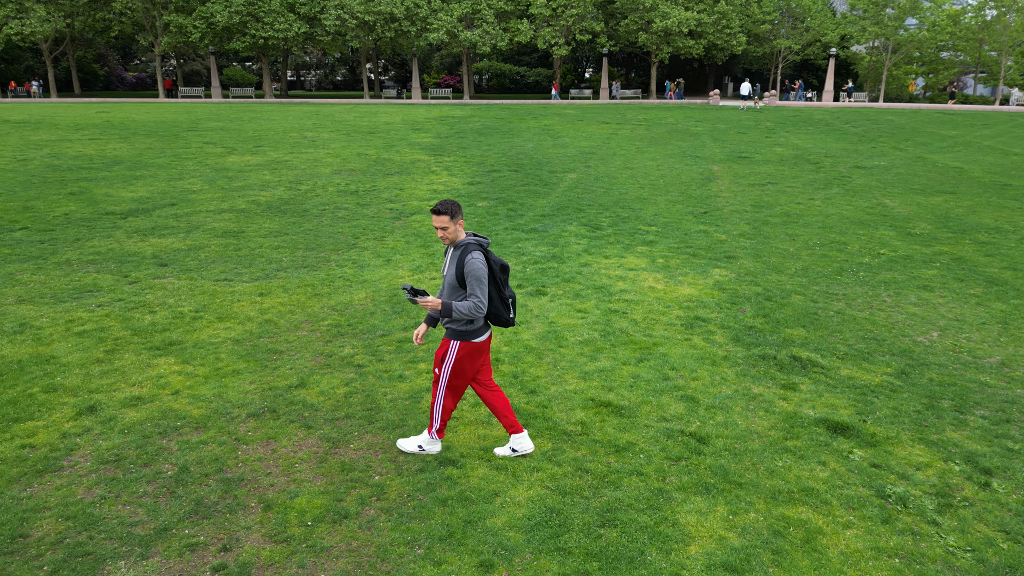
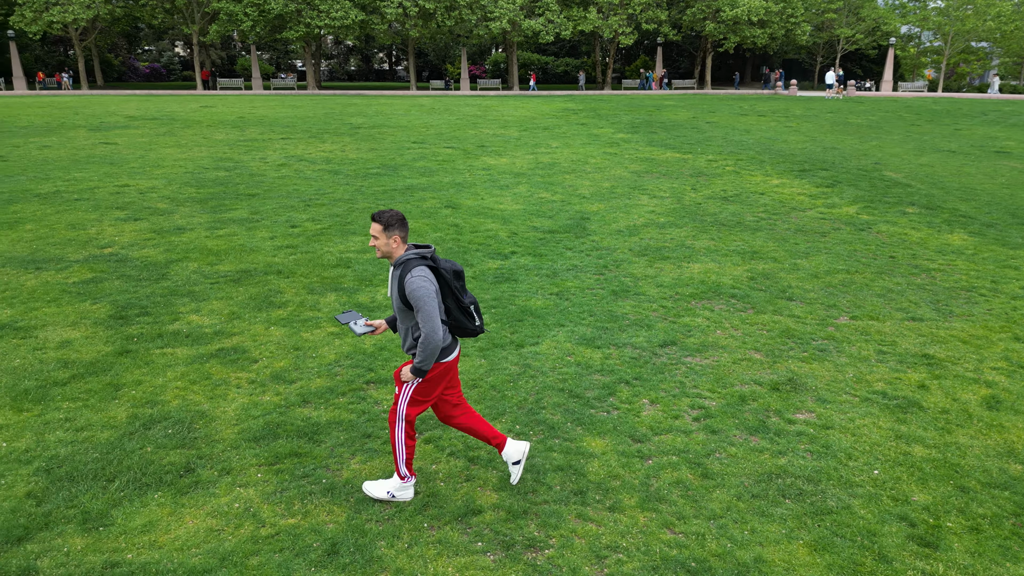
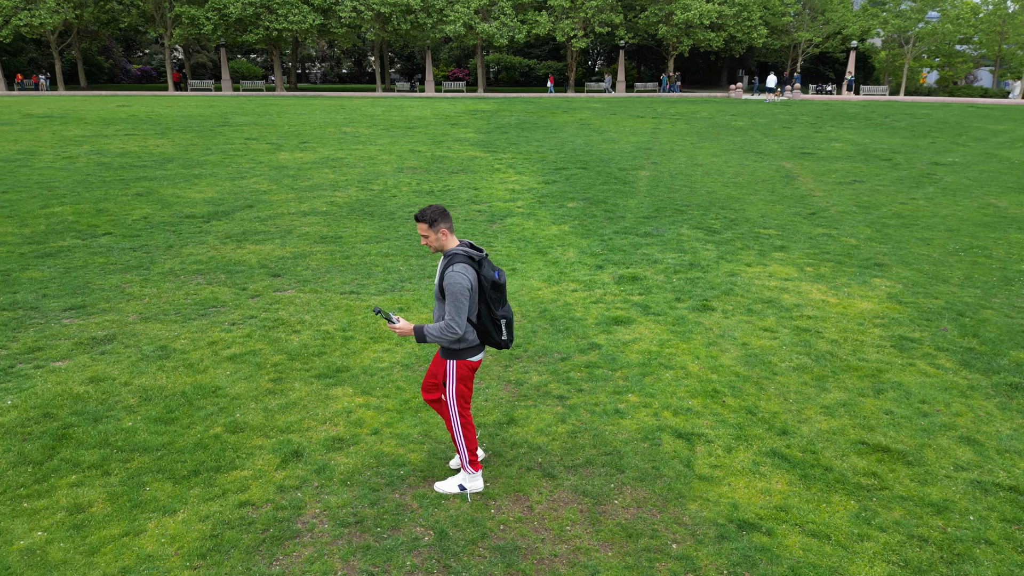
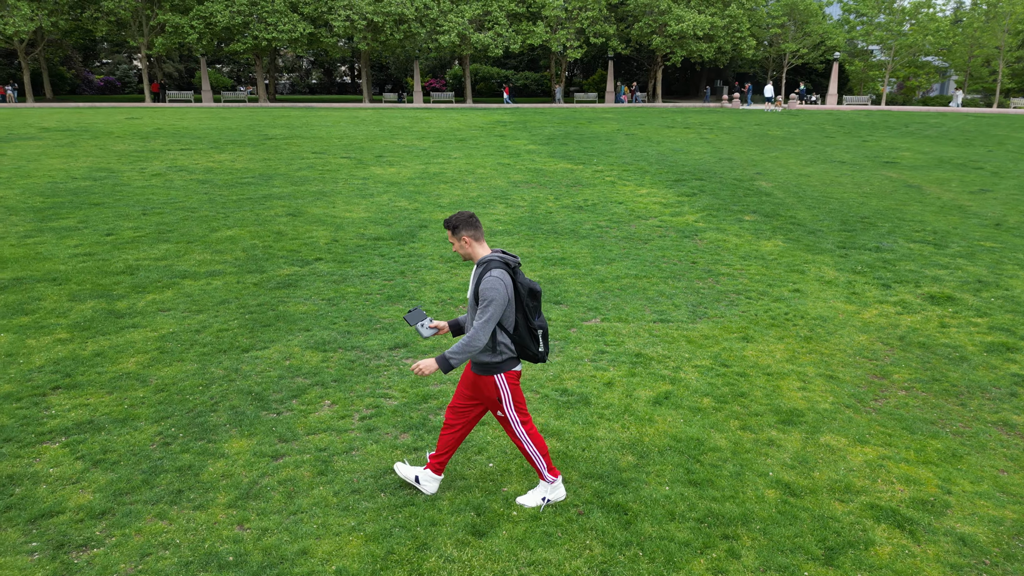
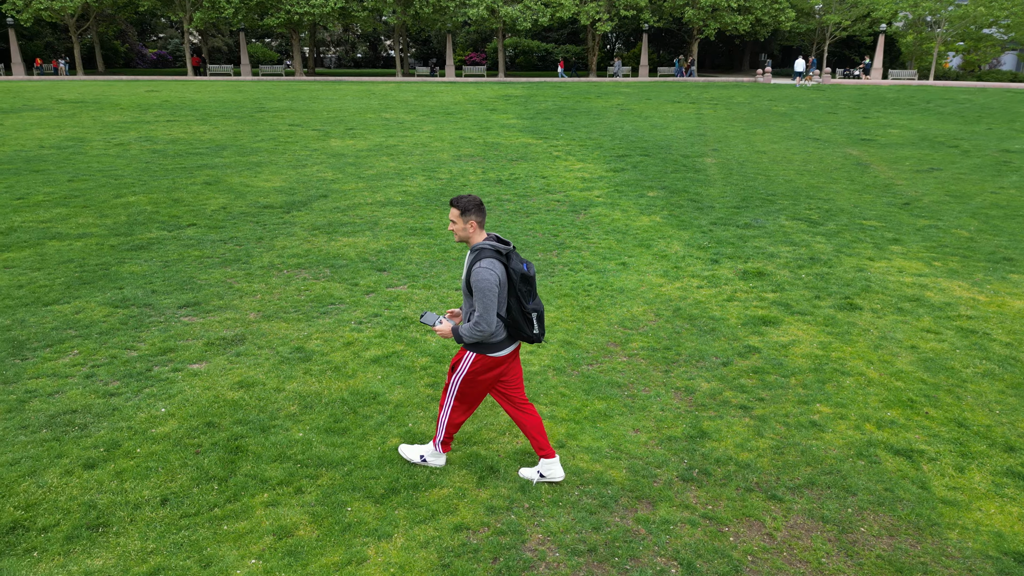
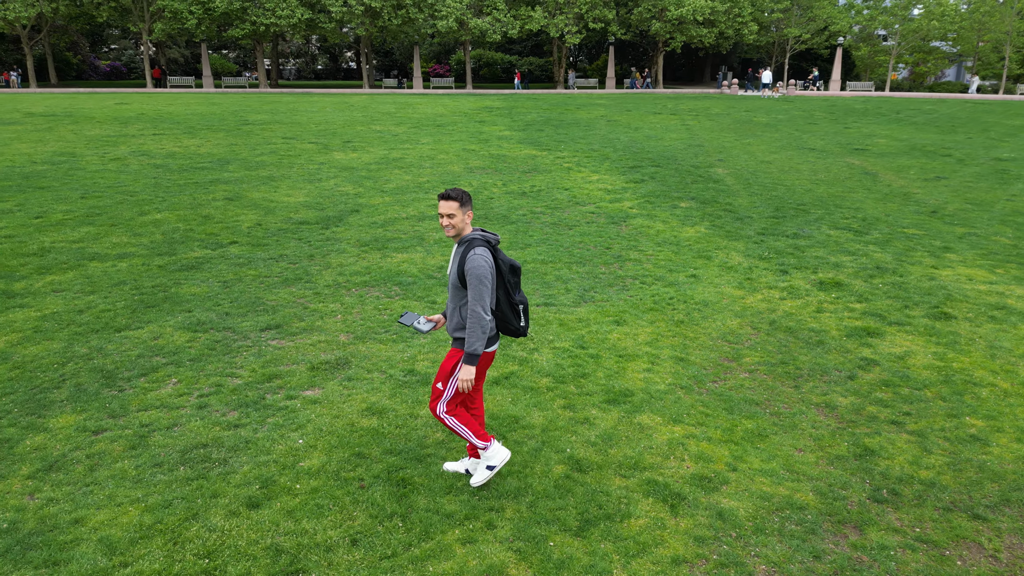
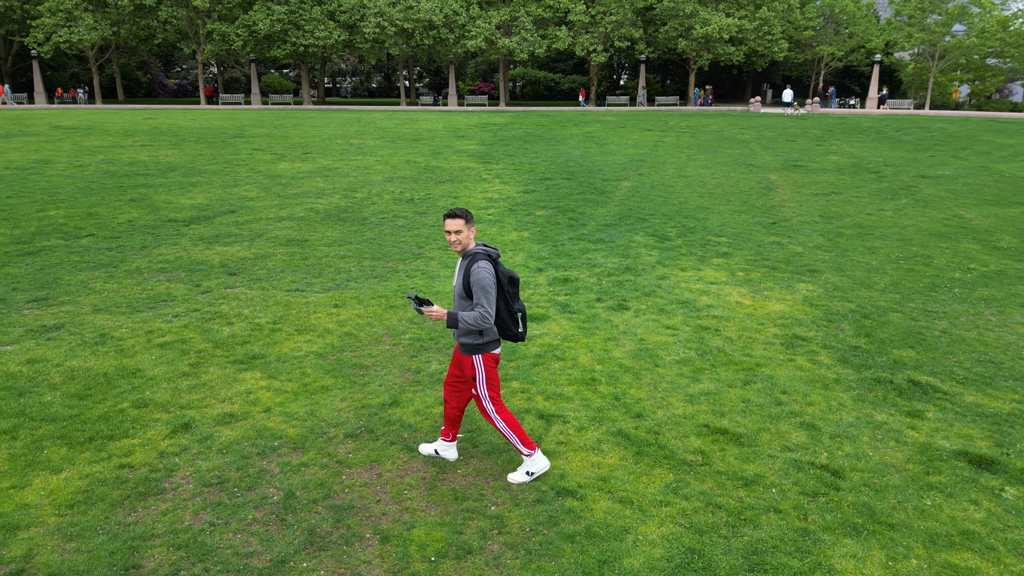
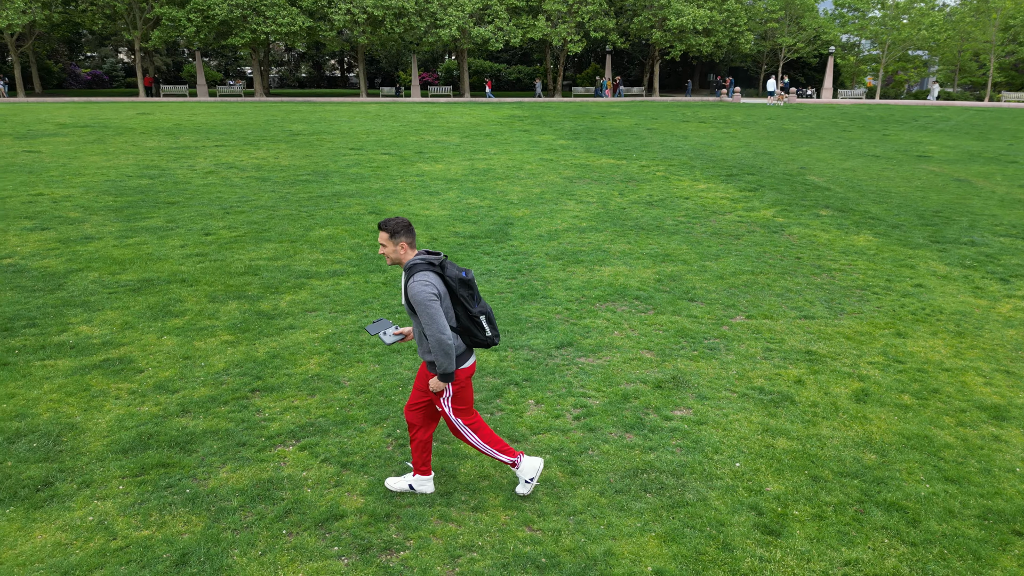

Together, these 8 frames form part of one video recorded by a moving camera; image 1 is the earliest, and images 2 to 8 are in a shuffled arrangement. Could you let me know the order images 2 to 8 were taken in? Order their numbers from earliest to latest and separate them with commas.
7, 3, 5, 6, 4, 8, 2
